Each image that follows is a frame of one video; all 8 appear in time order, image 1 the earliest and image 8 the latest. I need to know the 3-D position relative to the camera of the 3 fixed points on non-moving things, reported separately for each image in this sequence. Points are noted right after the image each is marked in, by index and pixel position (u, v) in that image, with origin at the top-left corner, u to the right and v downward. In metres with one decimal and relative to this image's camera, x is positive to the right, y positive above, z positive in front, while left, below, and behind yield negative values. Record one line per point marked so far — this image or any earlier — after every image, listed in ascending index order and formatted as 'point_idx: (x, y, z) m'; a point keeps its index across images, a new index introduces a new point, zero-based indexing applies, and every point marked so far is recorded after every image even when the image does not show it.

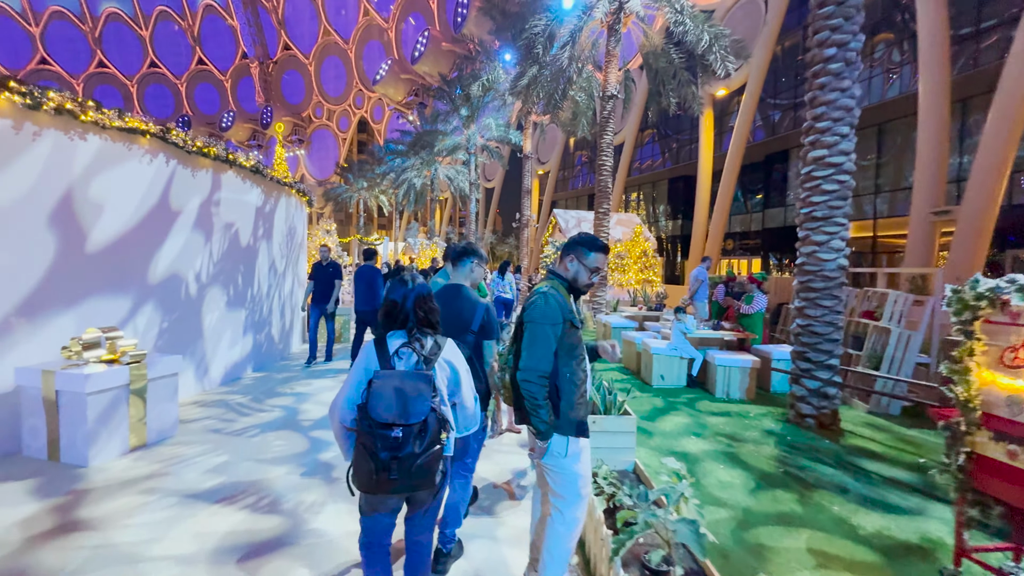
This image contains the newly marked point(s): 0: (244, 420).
0: (-3.3, -1.6, +5.5) m
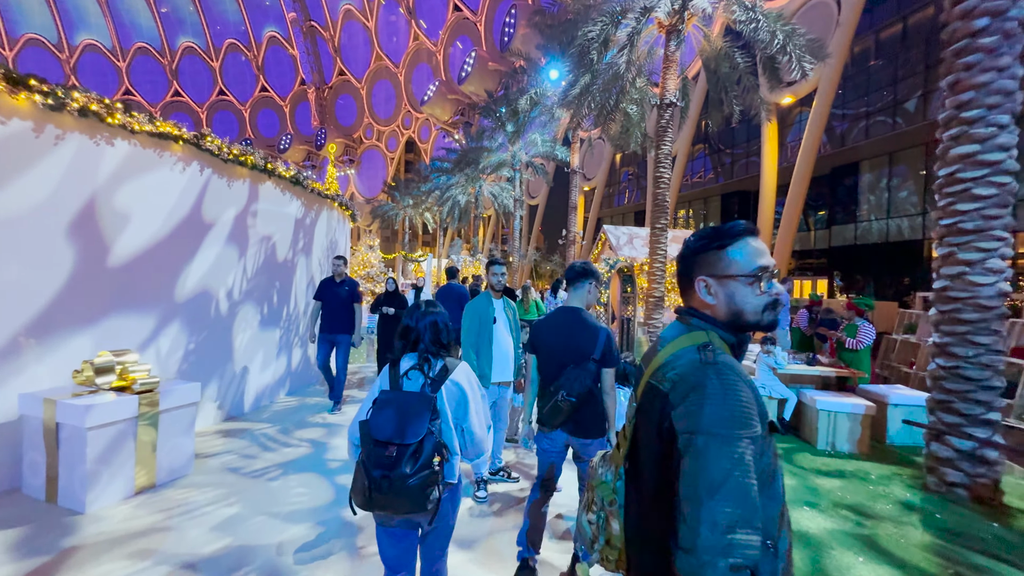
0: (-2.7, -1.8, +4.9) m
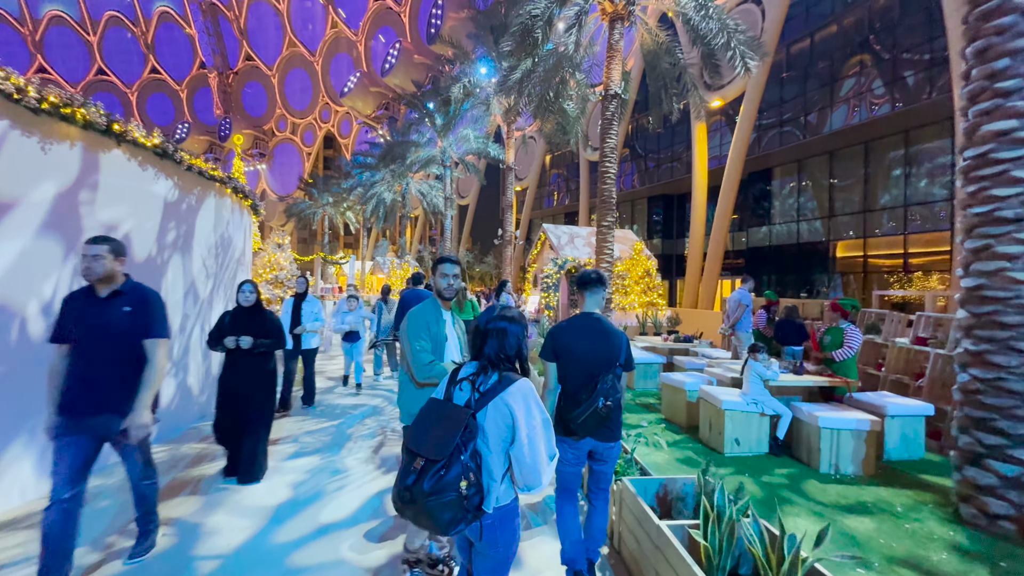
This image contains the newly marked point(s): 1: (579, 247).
0: (-2.9, -1.9, +3.2) m
1: (+2.4, +1.4, +15.7) m
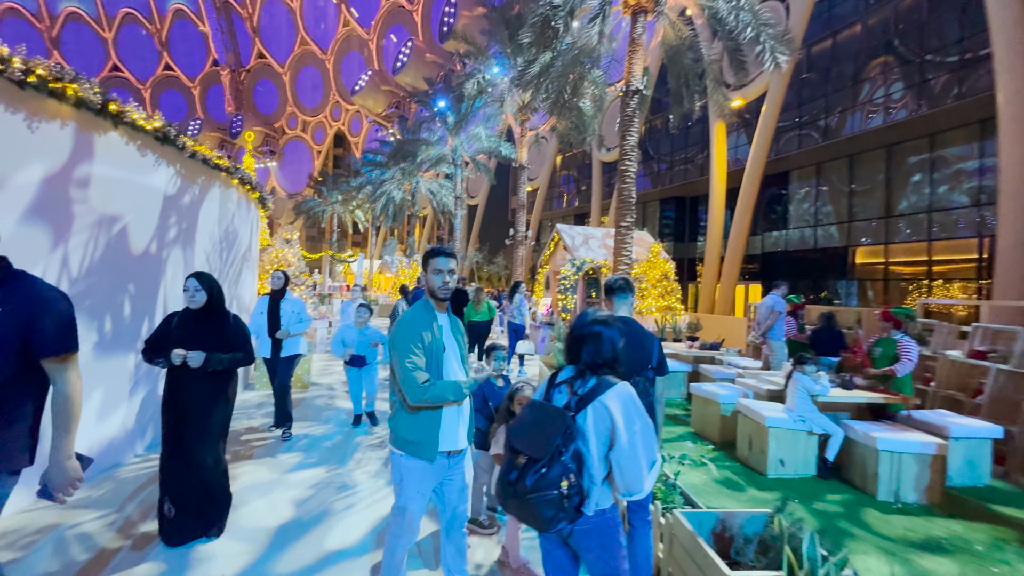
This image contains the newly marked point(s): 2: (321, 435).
0: (-2.7, -1.9, +2.8) m
1: (+2.8, +1.3, +15.2) m
2: (-2.4, -1.9, +5.7) m
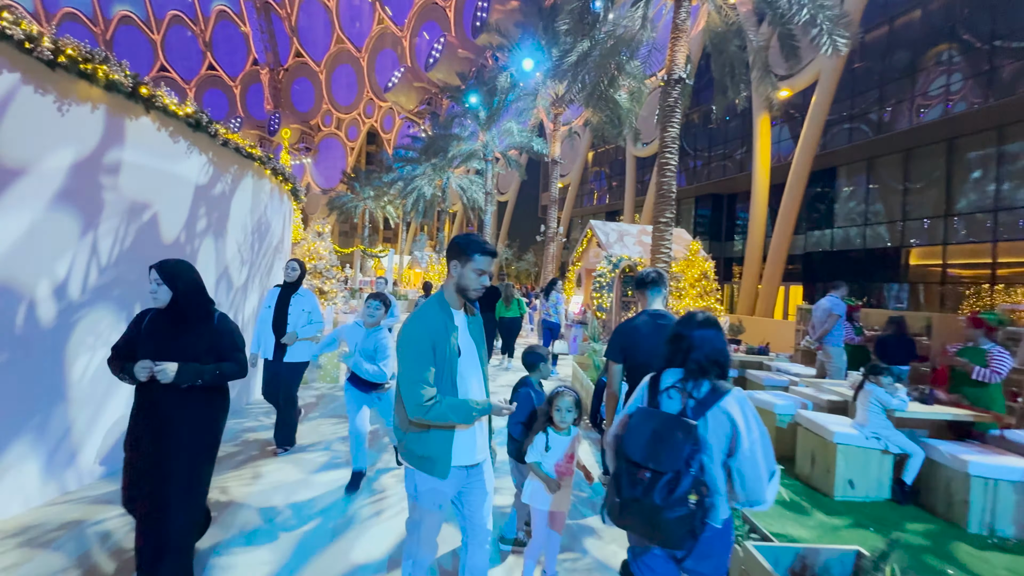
0: (-2.5, -1.8, +2.6) m
1: (+3.8, +1.4, +14.7) m
2: (-2.0, -1.8, +5.5) m
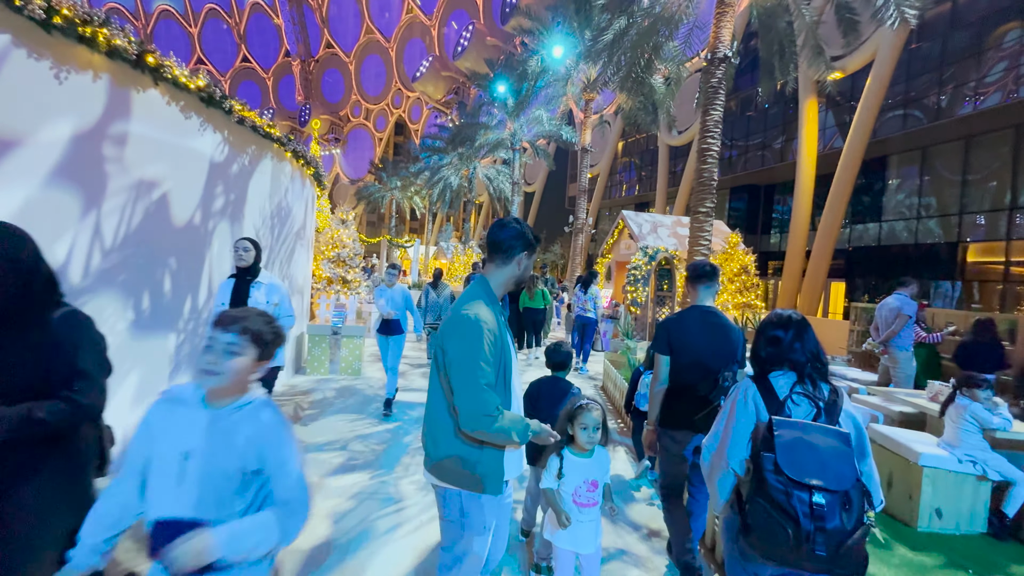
0: (-2.3, -1.7, +2.3) m
1: (+4.7, +1.6, +14.0) m
2: (-1.7, -1.6, +5.2) m
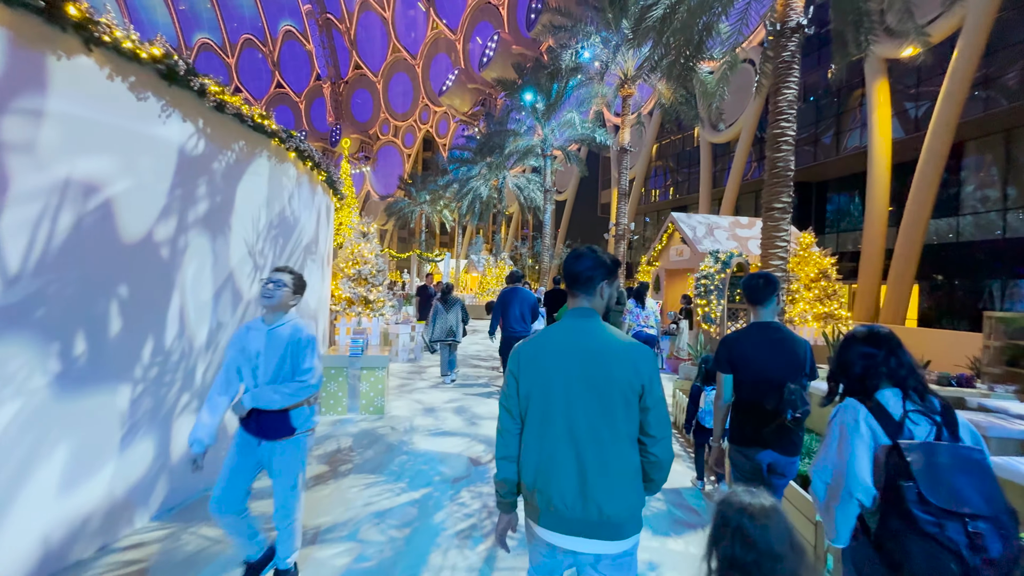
0: (-1.9, -1.9, +1.1) m
1: (+5.8, +1.3, +12.4) m
2: (-1.1, -1.9, +3.9) m
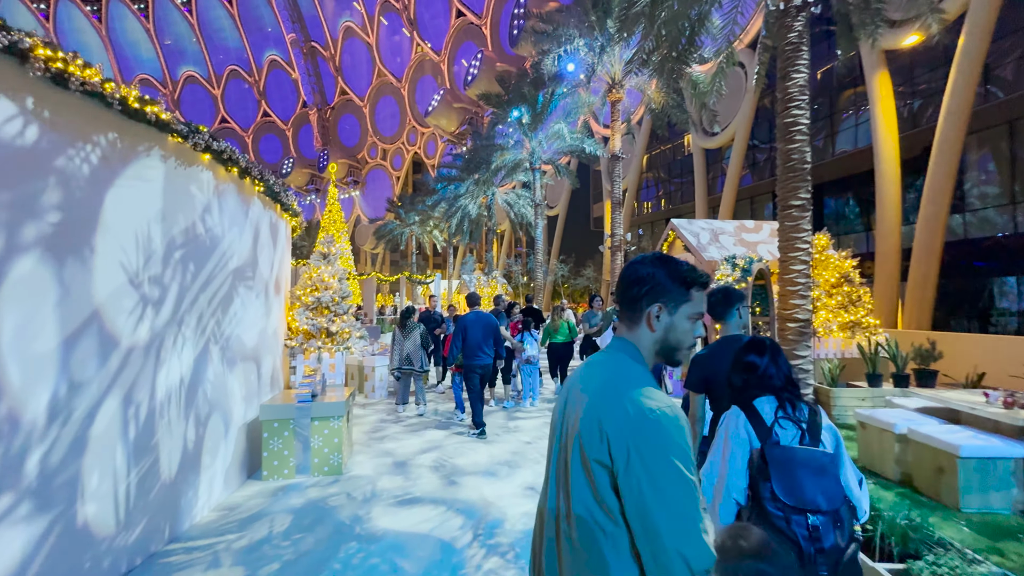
0: (-2.0, -2.0, -0.1) m
1: (+5.4, +1.0, +11.3) m
2: (-1.2, -2.1, +2.7) m
